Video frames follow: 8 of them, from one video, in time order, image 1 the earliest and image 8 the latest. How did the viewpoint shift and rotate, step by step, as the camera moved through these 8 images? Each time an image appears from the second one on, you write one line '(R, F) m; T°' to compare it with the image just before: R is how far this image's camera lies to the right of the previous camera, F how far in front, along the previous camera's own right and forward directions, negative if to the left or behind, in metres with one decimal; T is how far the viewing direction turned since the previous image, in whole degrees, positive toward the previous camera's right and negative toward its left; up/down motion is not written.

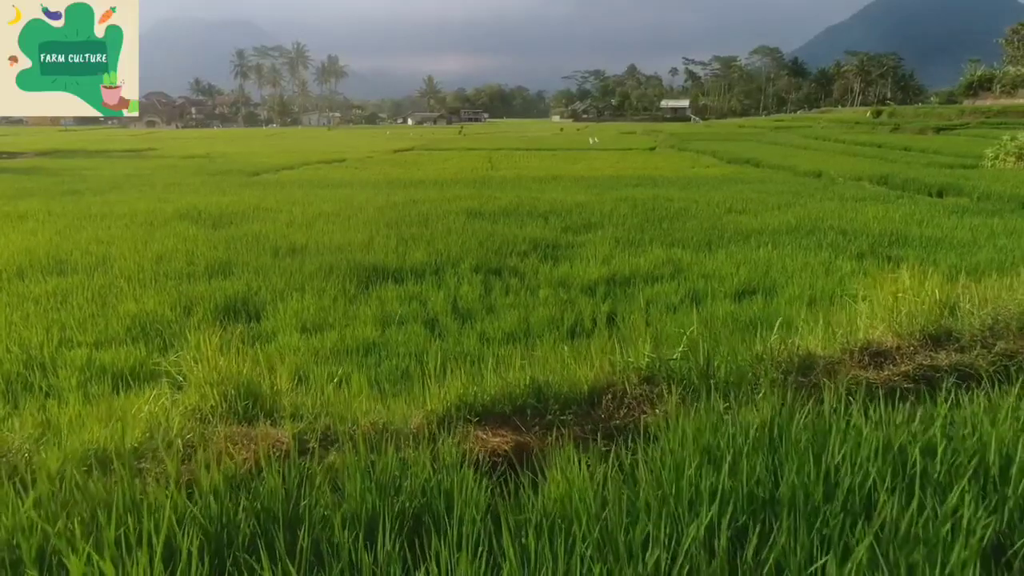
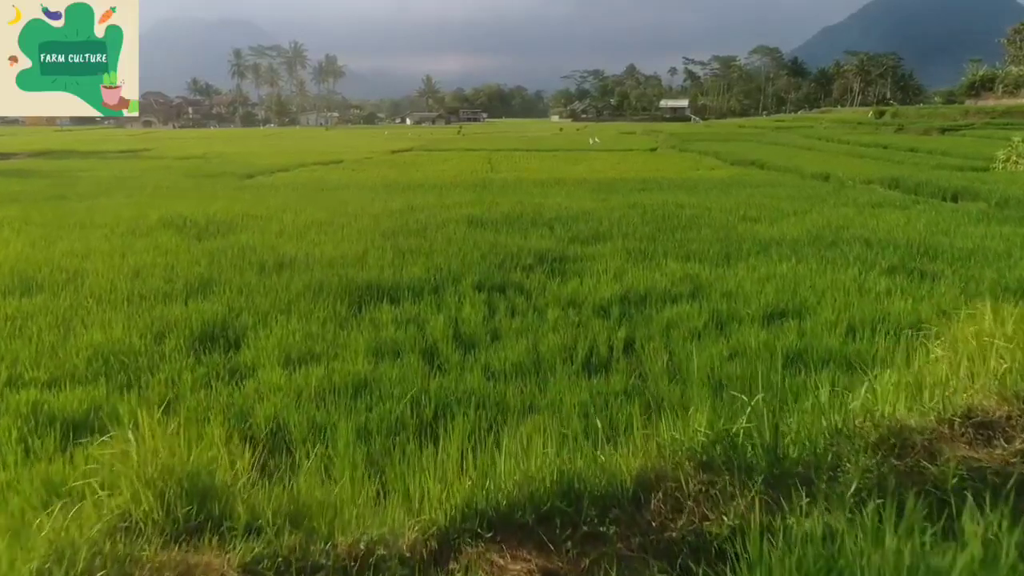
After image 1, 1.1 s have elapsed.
(0.0, +0.3) m; 0°
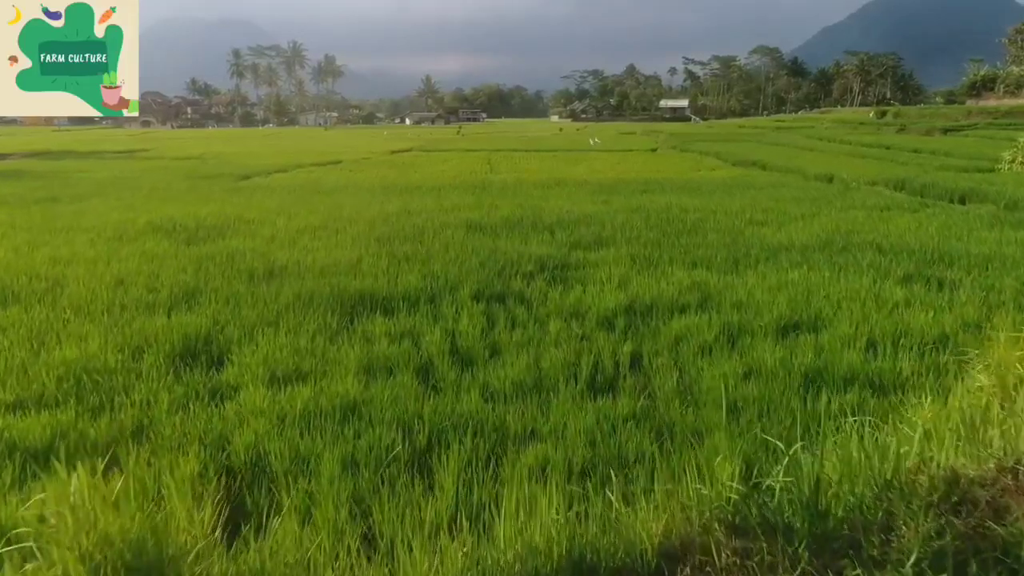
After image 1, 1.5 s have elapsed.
(0.0, +0.2) m; 0°
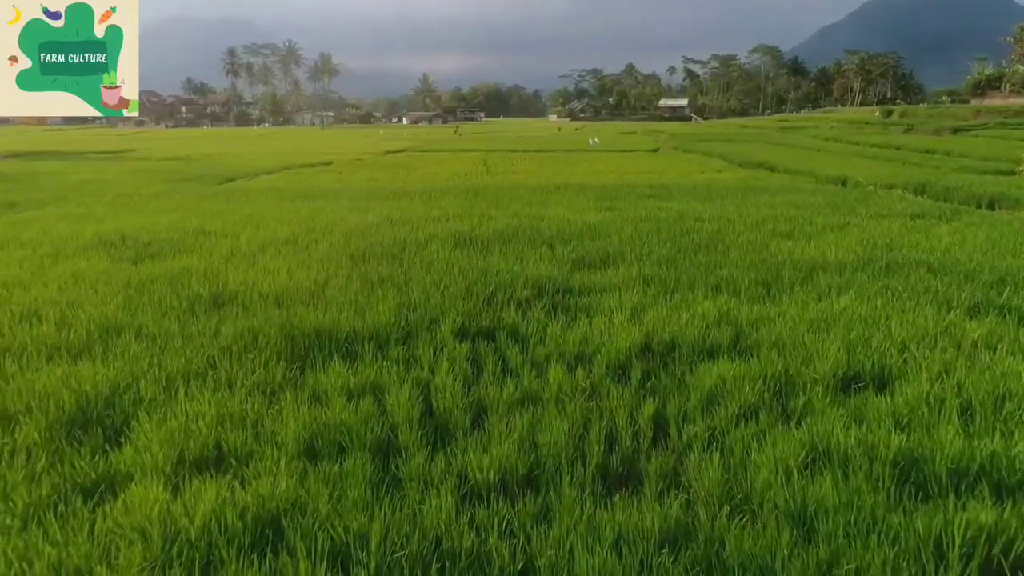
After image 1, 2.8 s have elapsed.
(0.0, +0.6) m; 0°
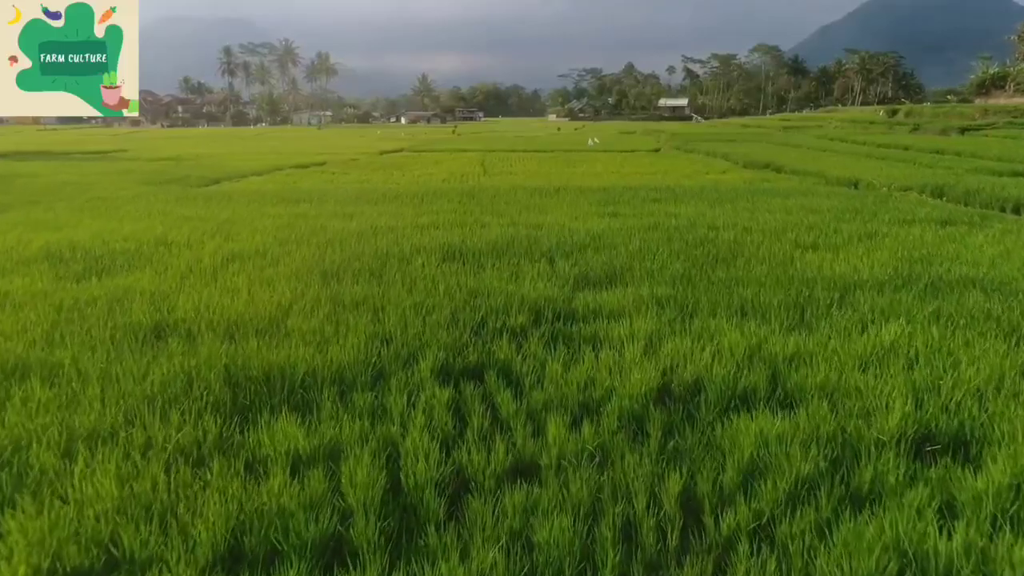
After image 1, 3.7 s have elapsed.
(0.0, +0.5) m; 0°
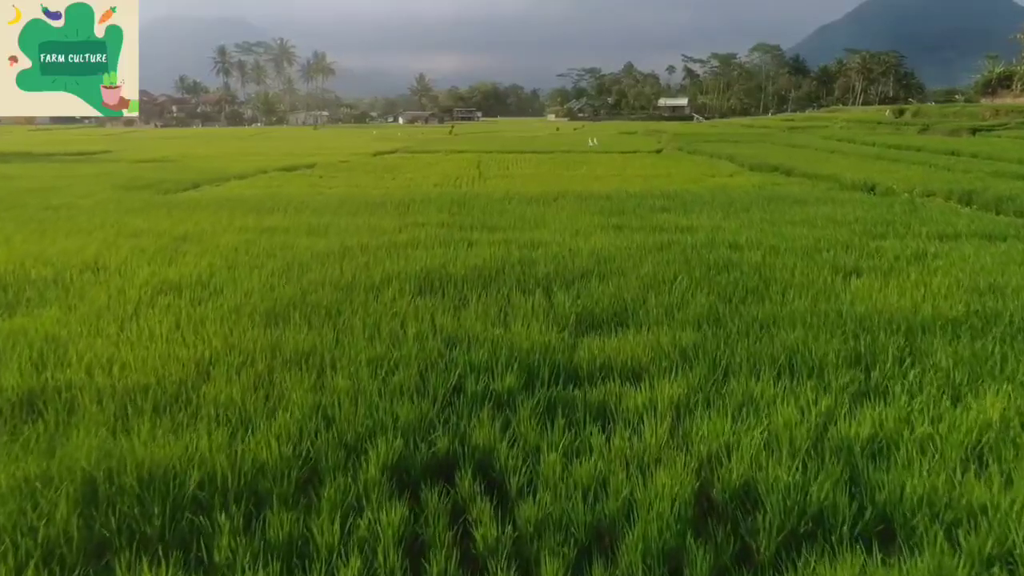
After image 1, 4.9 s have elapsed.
(0.0, +0.7) m; 0°
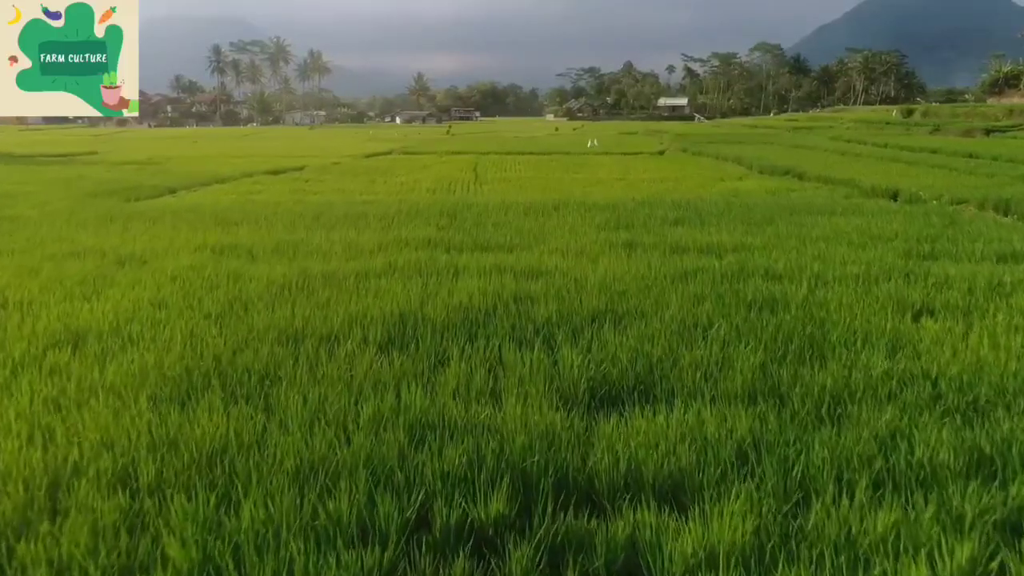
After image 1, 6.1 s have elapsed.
(0.0, +0.7) m; 0°
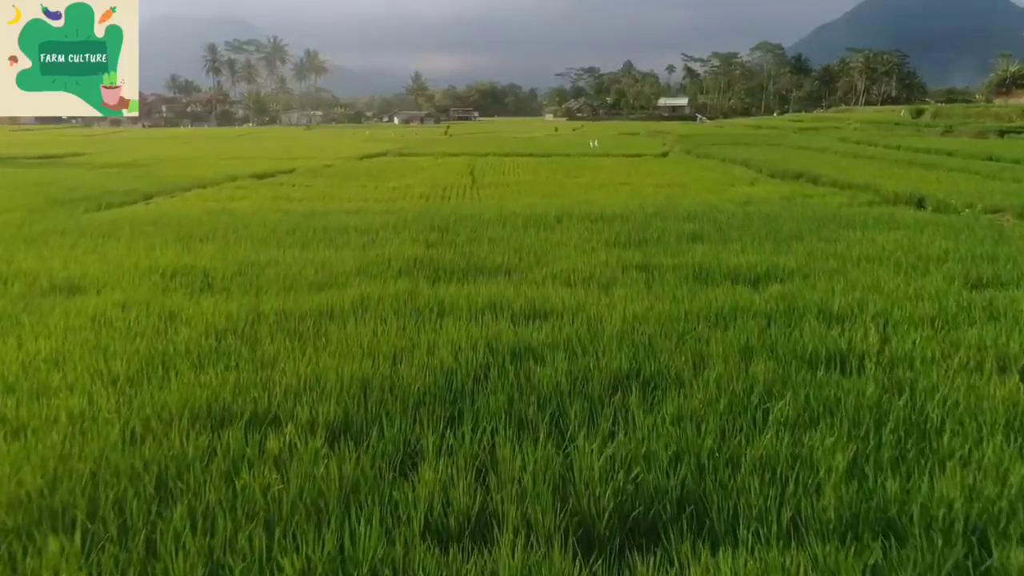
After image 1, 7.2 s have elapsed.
(0.0, +0.7) m; 0°
